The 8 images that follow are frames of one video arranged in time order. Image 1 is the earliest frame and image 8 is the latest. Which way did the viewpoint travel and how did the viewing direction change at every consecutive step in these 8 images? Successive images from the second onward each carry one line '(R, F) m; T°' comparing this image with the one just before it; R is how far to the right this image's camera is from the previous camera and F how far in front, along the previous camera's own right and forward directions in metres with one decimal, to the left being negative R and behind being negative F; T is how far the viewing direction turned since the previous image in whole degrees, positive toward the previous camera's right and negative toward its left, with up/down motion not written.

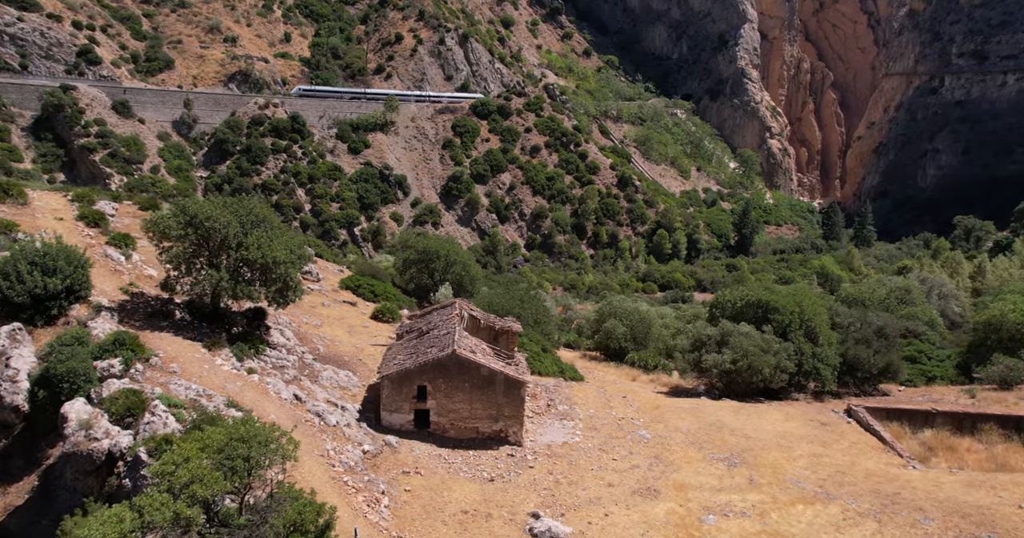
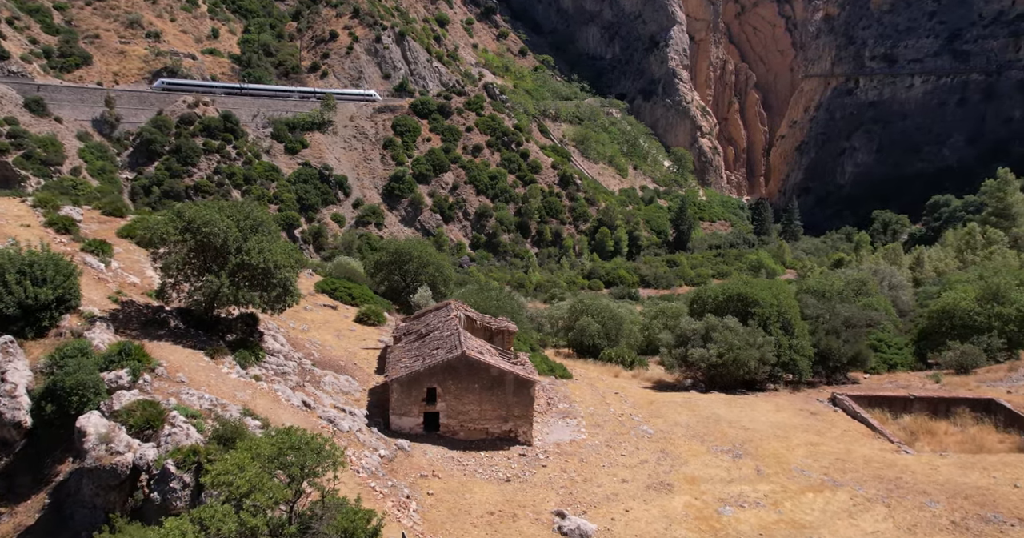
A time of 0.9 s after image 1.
(-2.0, +0.1) m; +5°
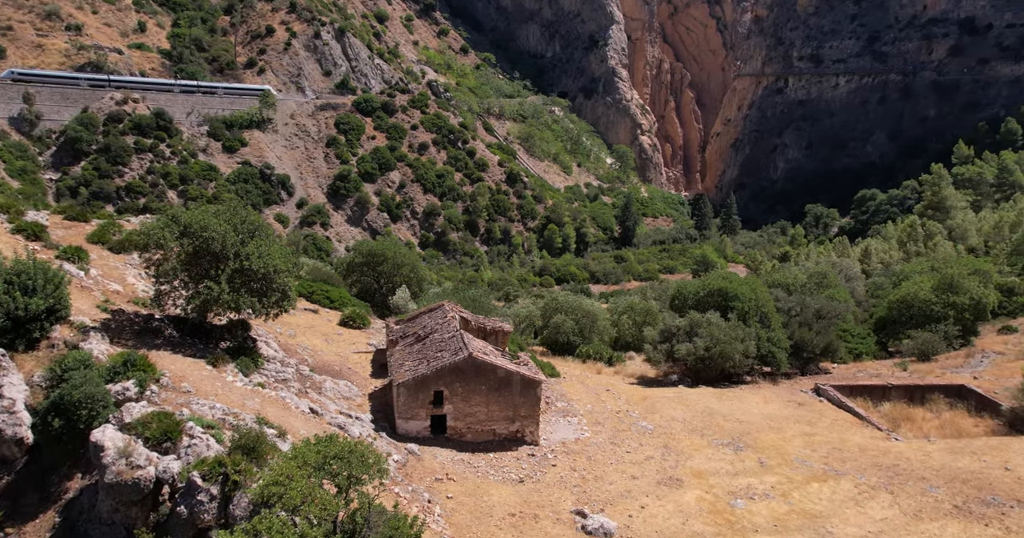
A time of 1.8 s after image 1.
(-1.8, +0.1) m; +5°
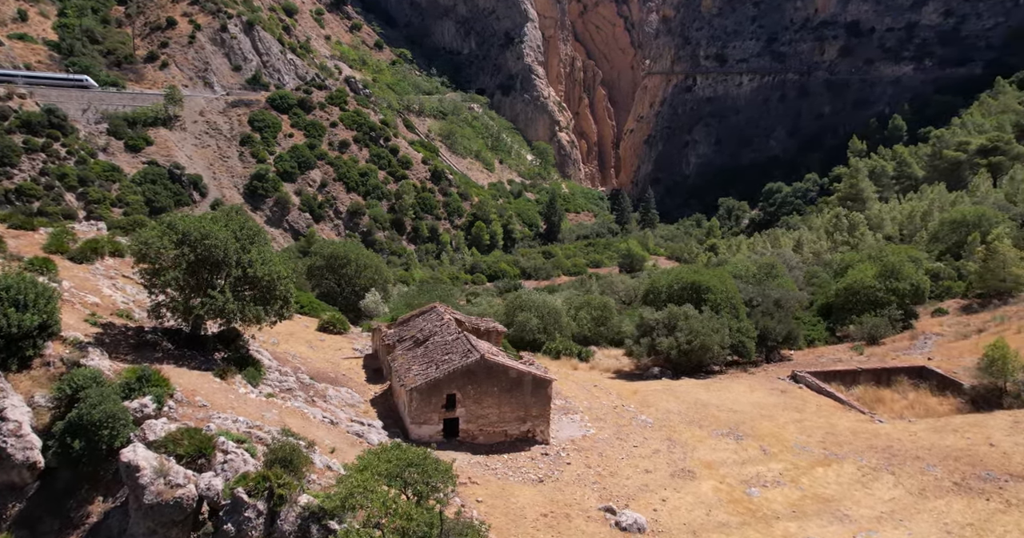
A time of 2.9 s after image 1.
(-2.5, +0.3) m; +7°
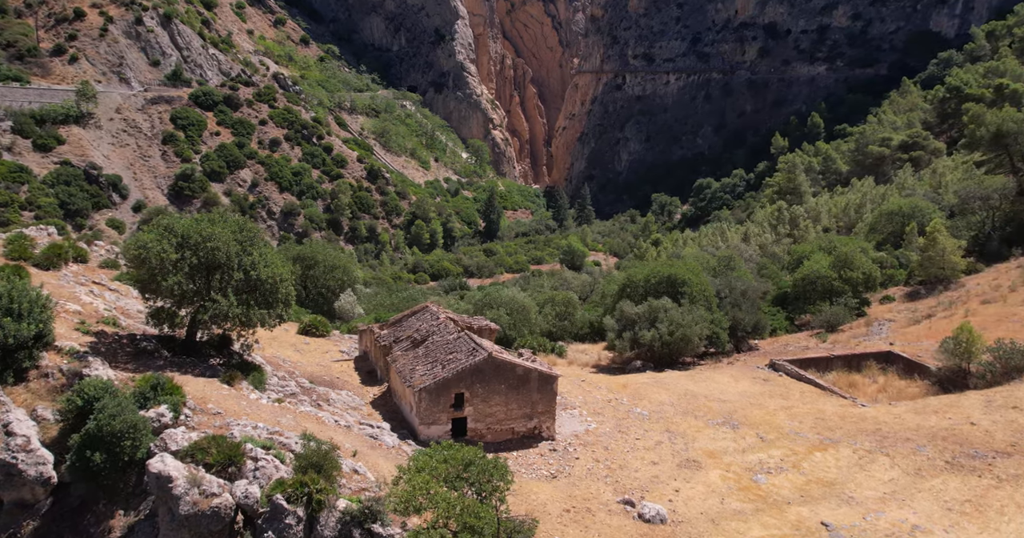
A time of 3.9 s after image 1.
(-2.0, +0.3) m; +6°
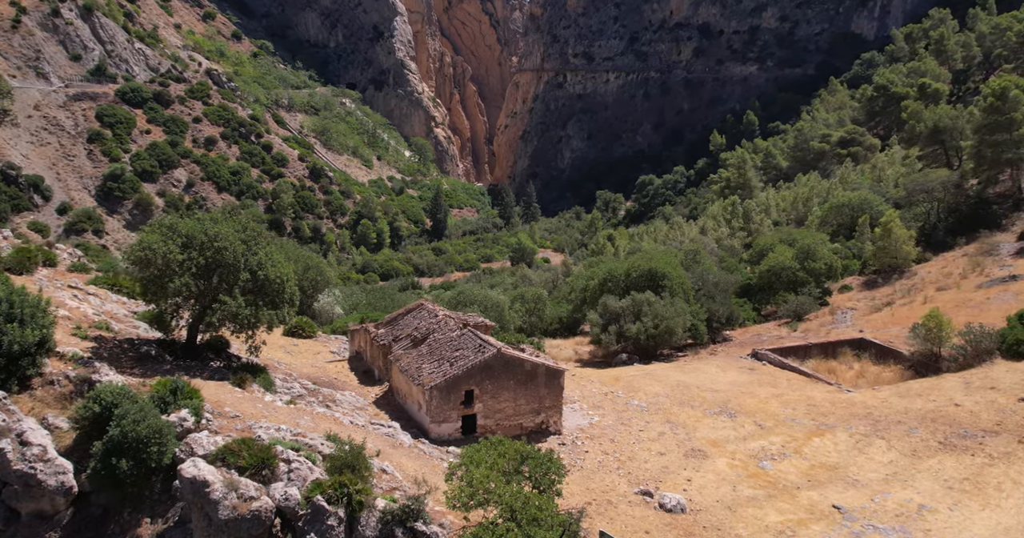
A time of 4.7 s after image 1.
(-1.7, +0.3) m; +5°
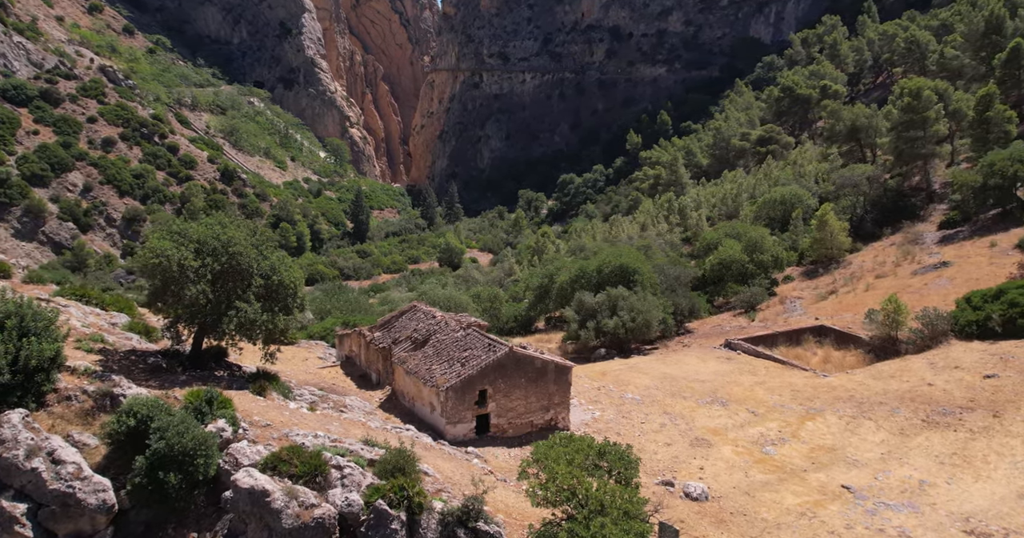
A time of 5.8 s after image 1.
(-2.4, +0.4) m; +7°
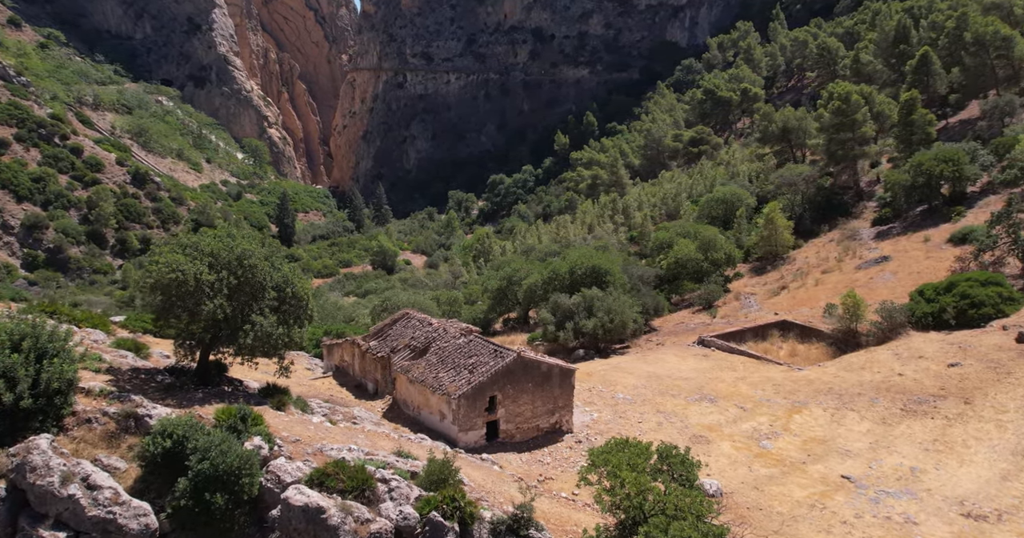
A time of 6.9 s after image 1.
(-2.0, +0.4) m; +6°
